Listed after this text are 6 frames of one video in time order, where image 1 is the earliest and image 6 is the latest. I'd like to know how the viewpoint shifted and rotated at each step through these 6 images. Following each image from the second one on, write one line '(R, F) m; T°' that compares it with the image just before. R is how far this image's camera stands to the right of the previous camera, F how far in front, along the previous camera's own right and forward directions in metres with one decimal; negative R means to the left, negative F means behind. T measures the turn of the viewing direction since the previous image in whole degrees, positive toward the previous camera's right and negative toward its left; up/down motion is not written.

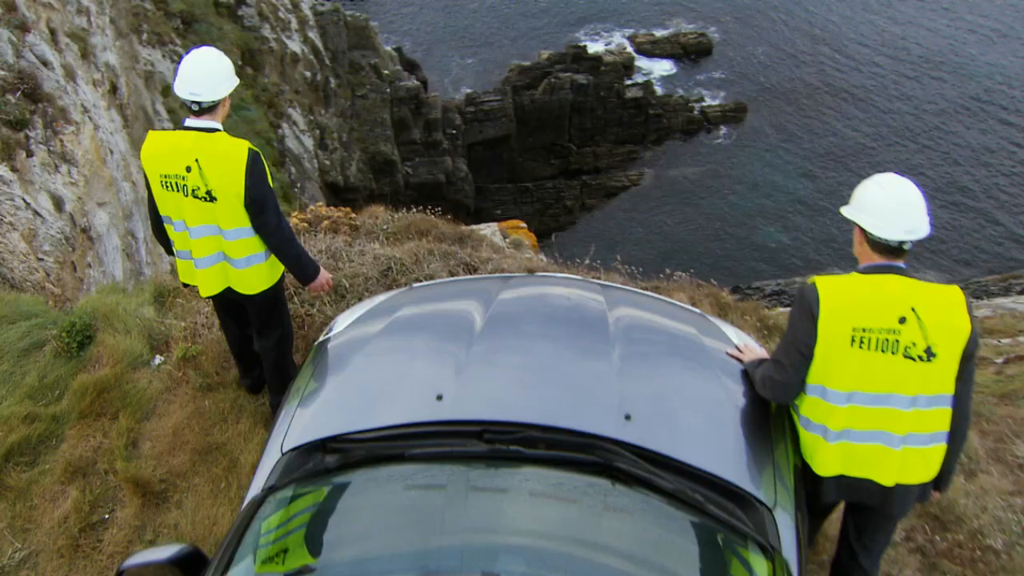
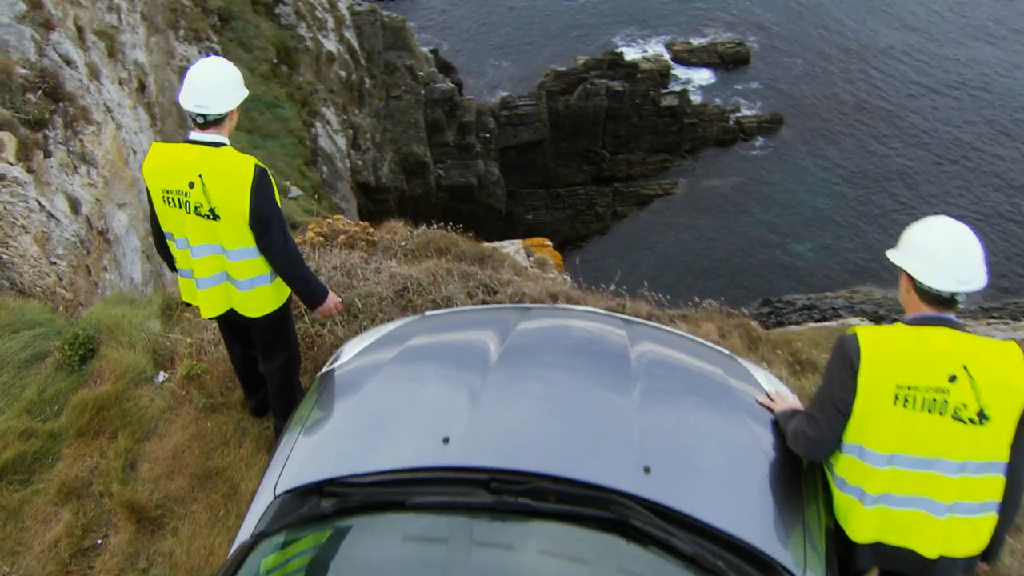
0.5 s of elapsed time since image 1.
(0.0, +0.2) m; -2°
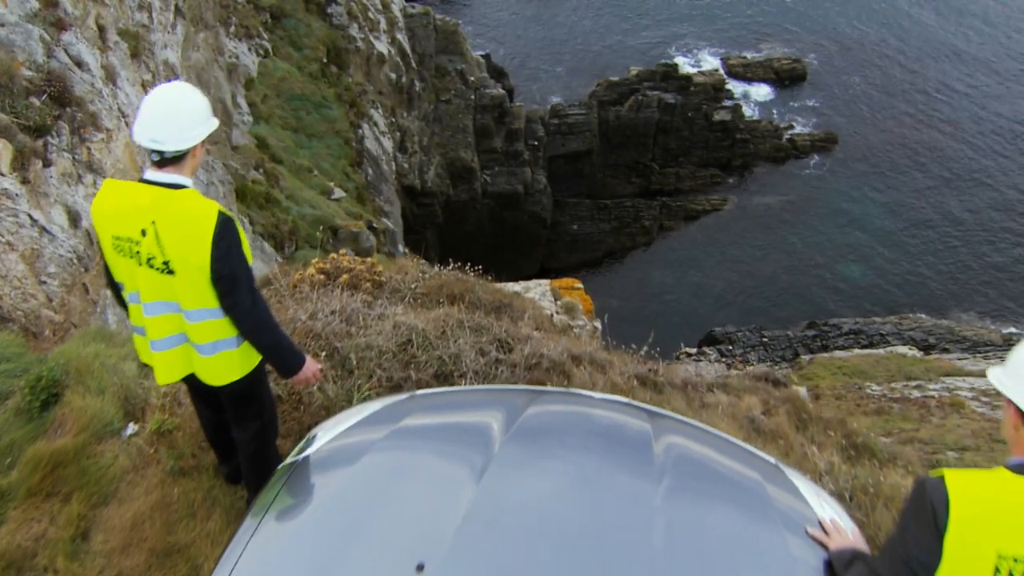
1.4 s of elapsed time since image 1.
(+0.1, +0.6) m; -2°
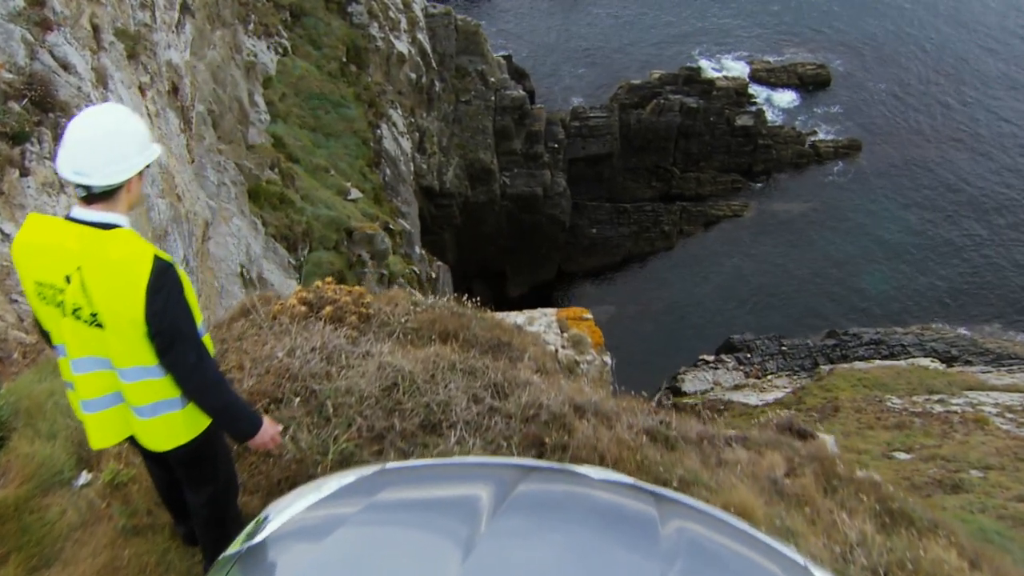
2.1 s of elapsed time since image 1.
(+0.1, +0.5) m; -1°
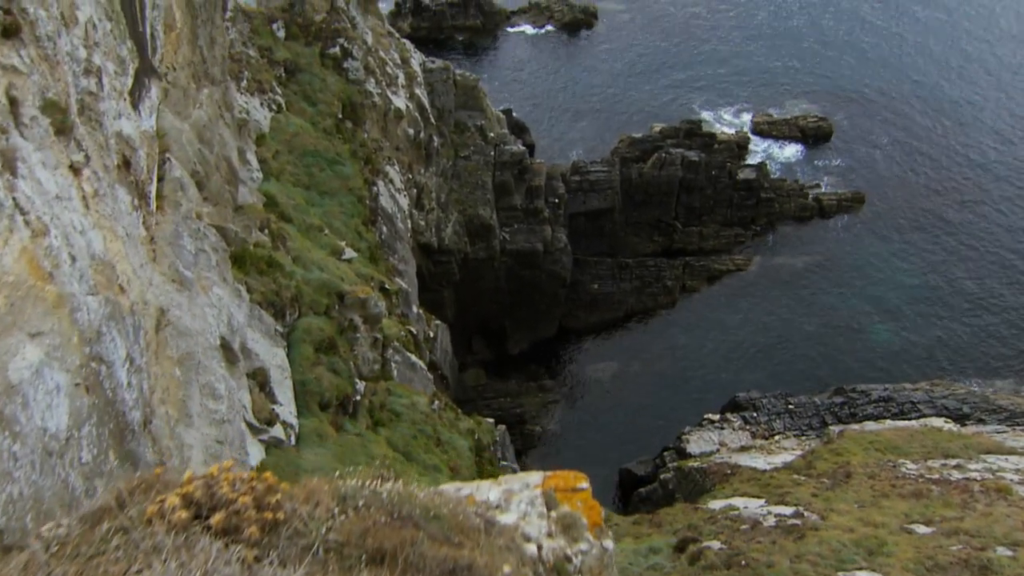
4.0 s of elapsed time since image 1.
(+0.1, +1.3) m; 0°
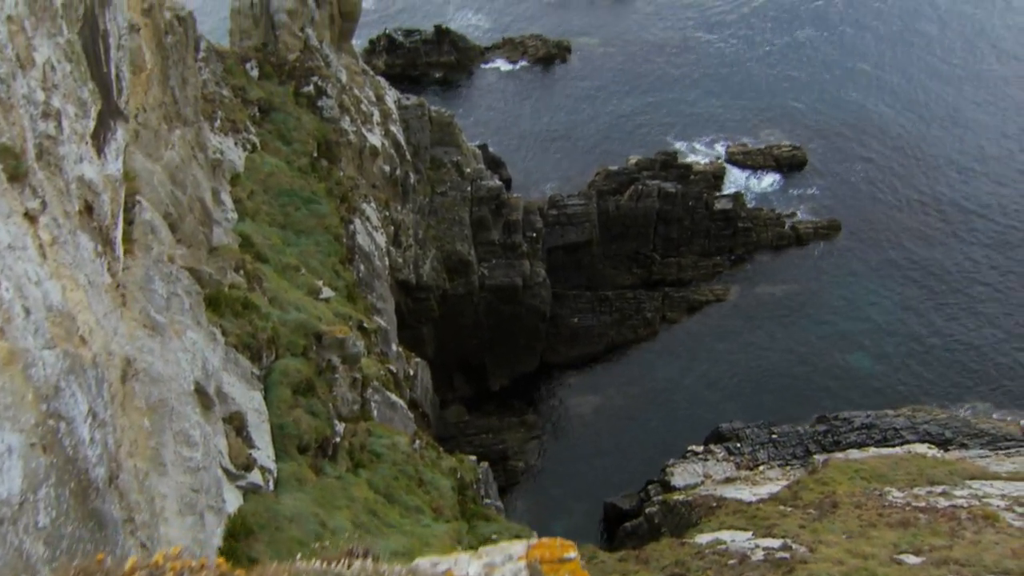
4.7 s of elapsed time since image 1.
(0.0, +0.3) m; +1°
